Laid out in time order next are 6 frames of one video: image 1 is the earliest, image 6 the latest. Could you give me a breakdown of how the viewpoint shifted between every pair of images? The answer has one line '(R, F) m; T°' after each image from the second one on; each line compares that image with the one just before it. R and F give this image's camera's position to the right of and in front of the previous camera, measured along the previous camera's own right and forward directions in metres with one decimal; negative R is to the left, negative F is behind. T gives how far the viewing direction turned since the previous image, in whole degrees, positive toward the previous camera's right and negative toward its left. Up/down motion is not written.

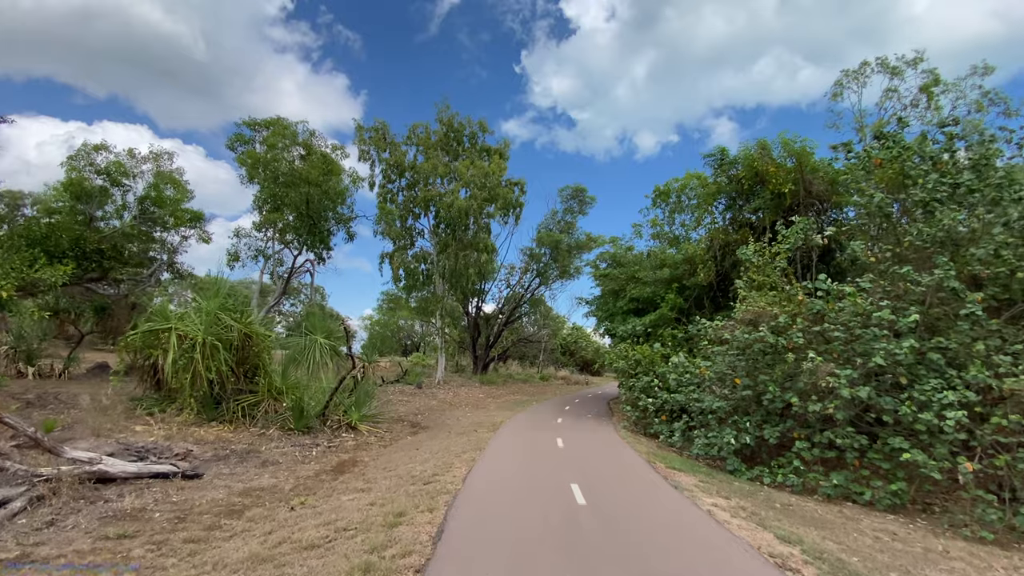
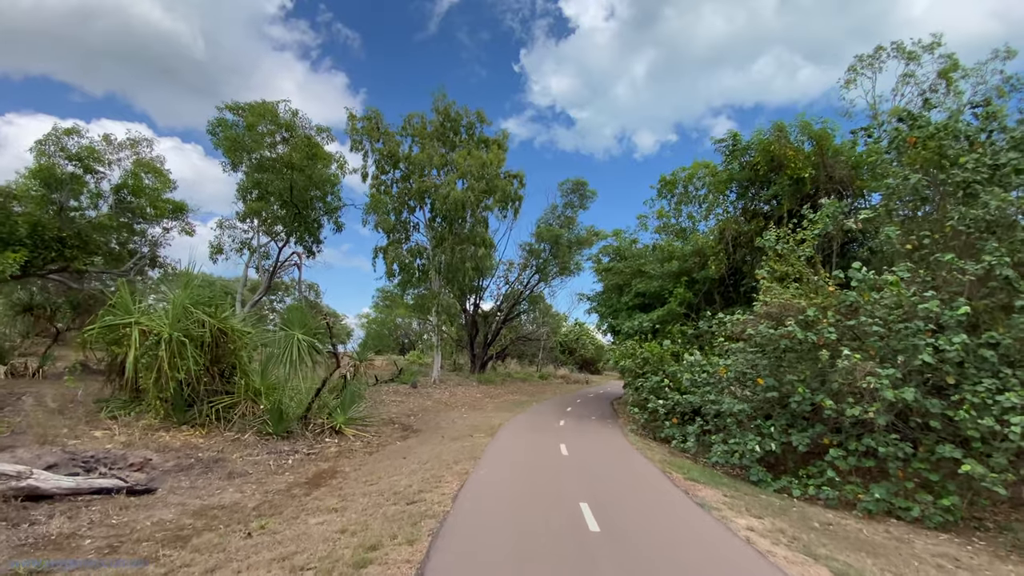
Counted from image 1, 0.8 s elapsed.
(0.0, +1.1) m; 0°
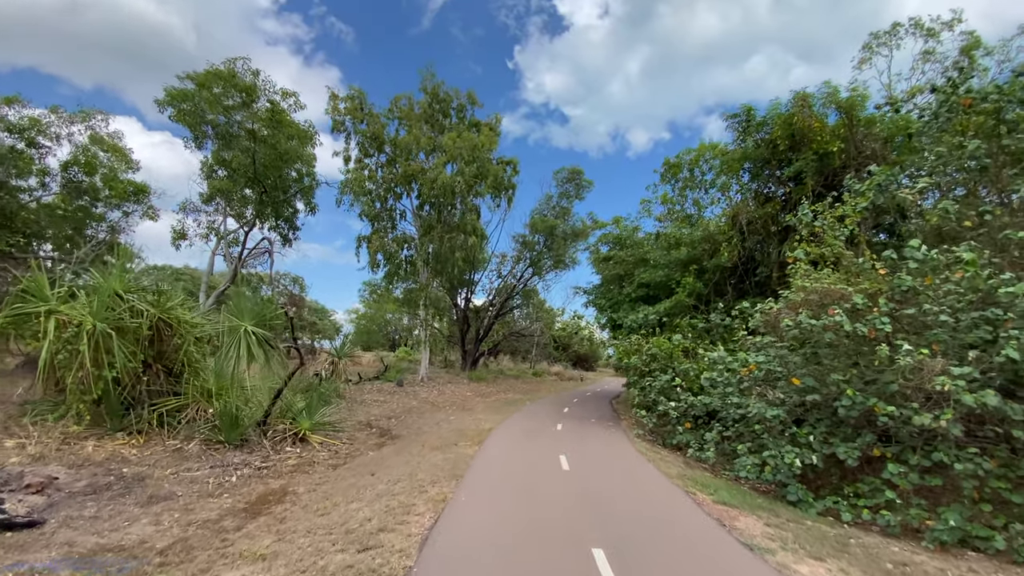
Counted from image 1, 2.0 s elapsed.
(0.0, +1.6) m; +1°
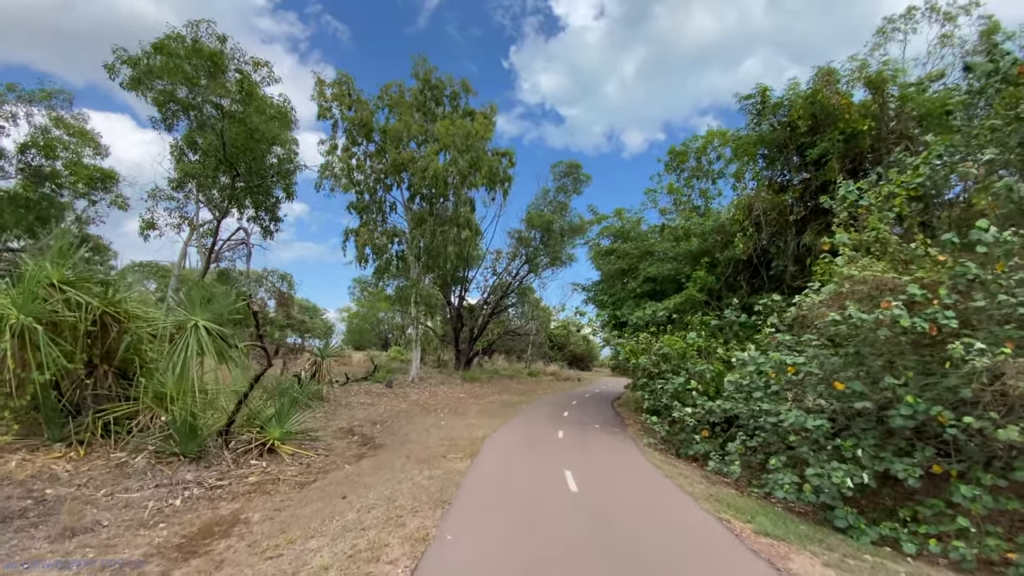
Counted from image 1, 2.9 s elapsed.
(0.0, +1.2) m; +1°
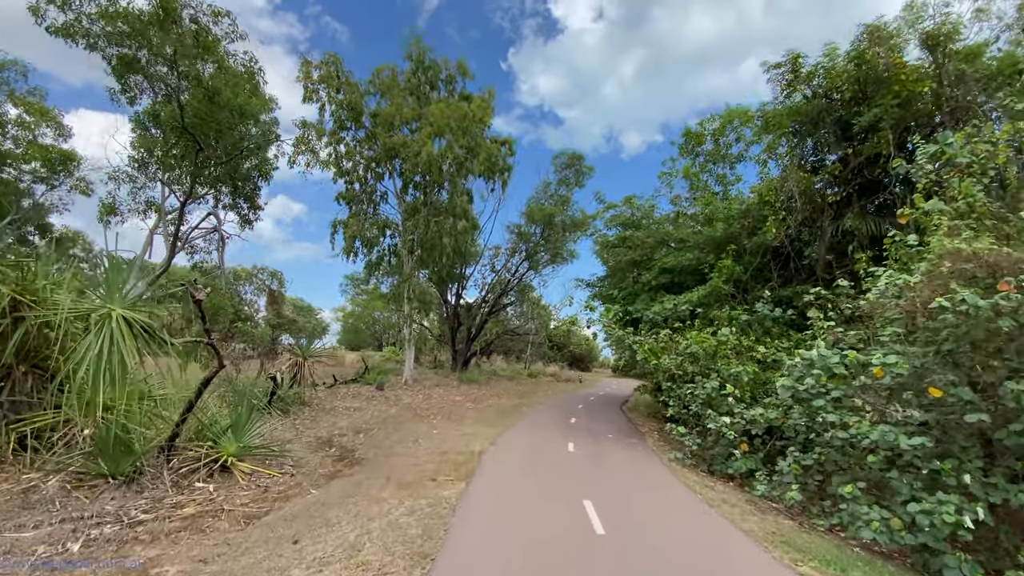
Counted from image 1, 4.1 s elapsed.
(-0.1, +1.6) m; 0°
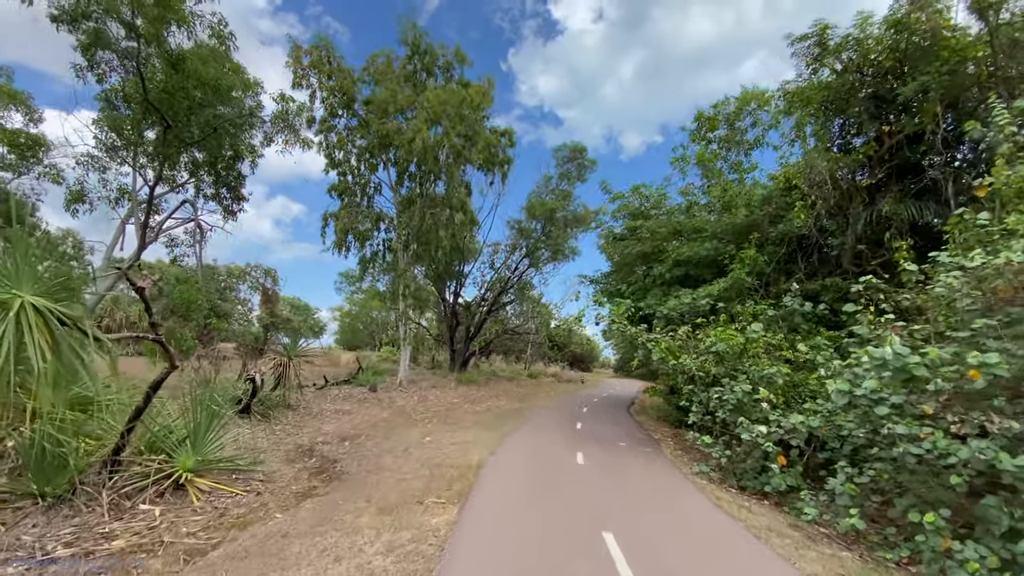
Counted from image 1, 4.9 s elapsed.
(0.0, +1.1) m; 0°
